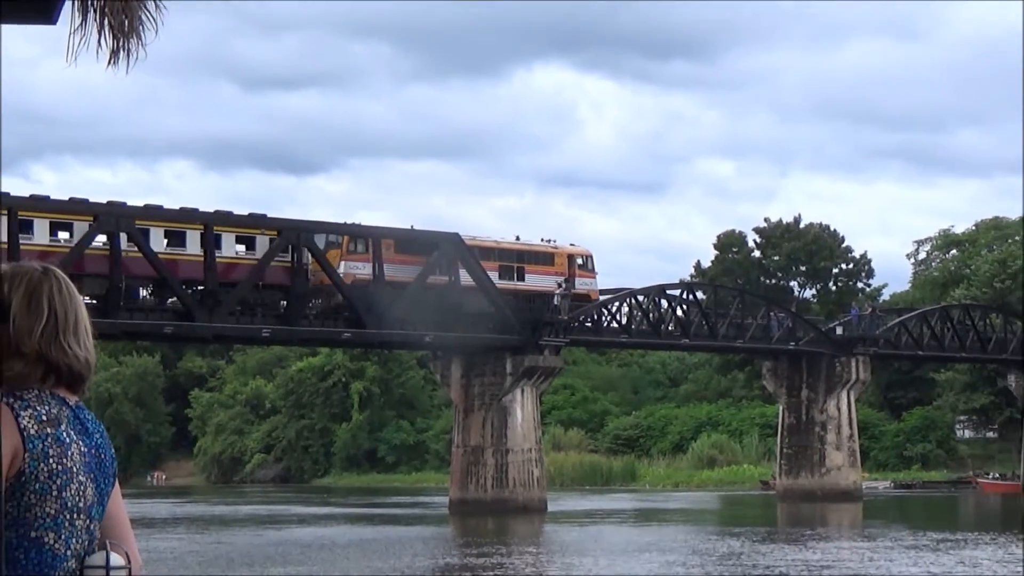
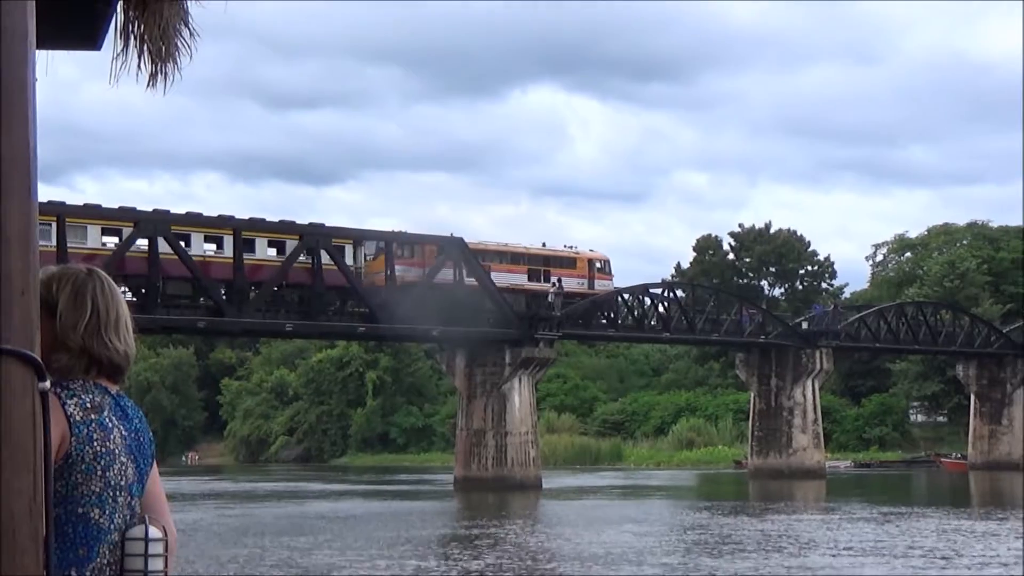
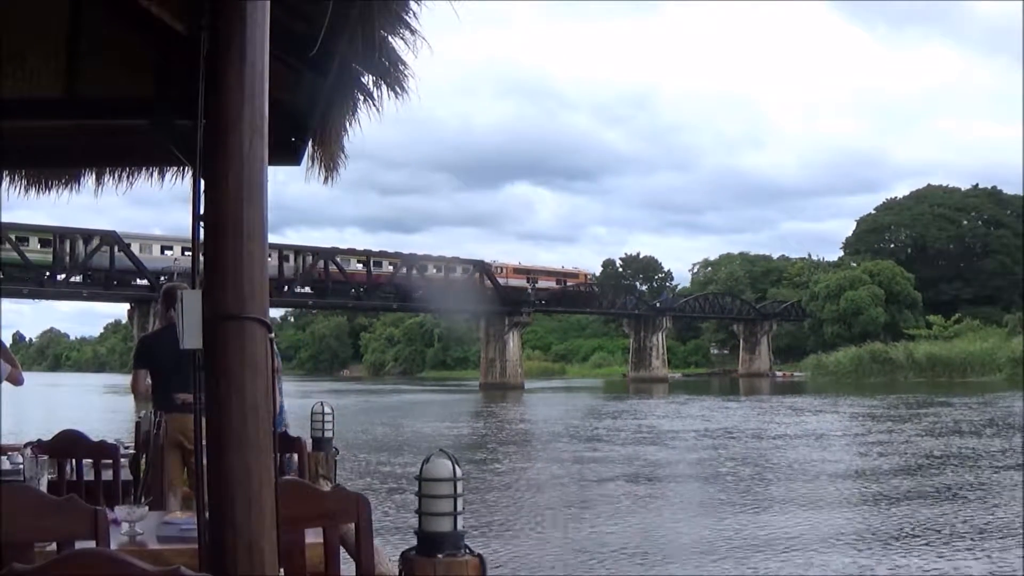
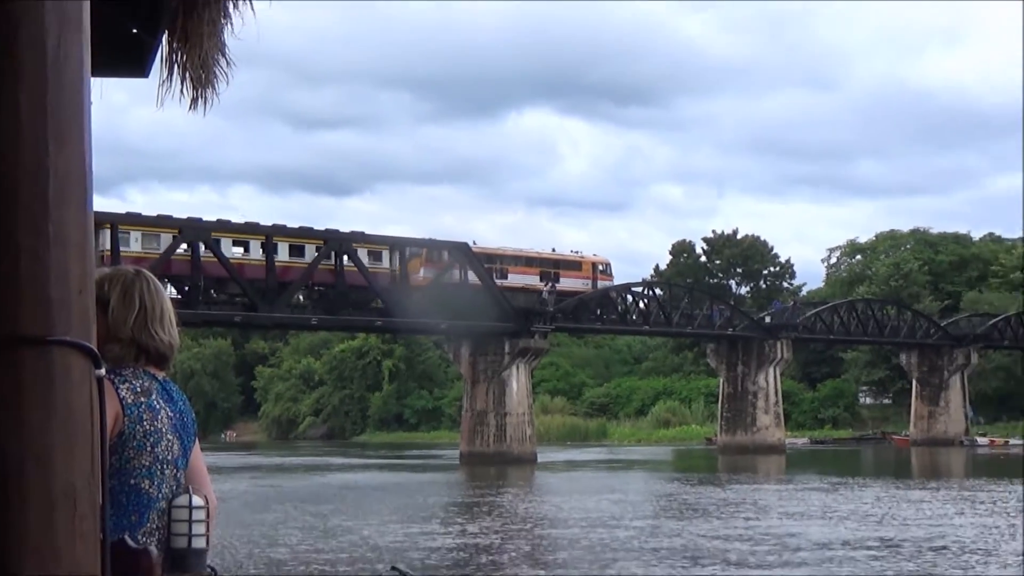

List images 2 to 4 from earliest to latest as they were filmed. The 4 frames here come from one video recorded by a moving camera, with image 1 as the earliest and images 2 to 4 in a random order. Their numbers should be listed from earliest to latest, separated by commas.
2, 4, 3
